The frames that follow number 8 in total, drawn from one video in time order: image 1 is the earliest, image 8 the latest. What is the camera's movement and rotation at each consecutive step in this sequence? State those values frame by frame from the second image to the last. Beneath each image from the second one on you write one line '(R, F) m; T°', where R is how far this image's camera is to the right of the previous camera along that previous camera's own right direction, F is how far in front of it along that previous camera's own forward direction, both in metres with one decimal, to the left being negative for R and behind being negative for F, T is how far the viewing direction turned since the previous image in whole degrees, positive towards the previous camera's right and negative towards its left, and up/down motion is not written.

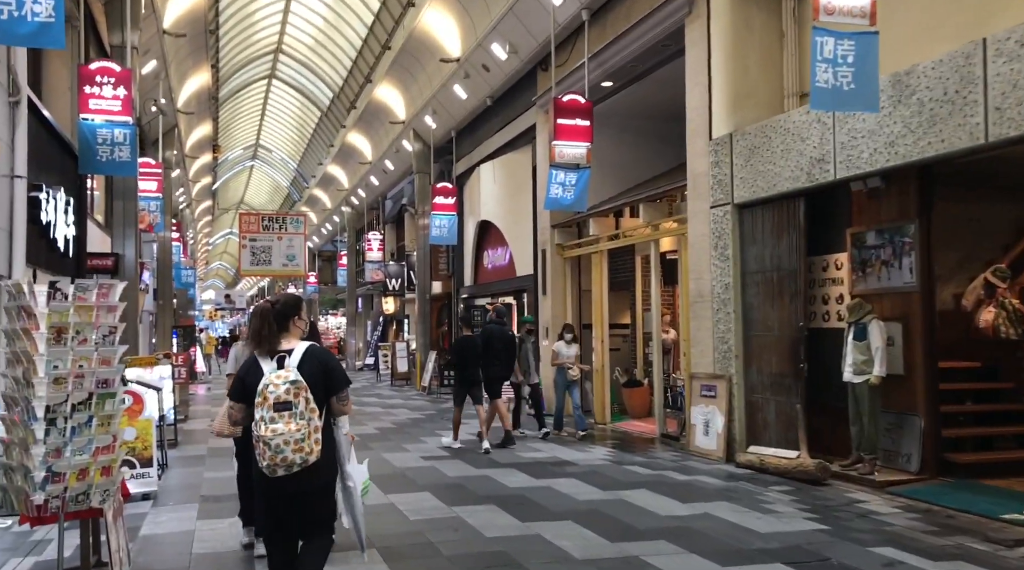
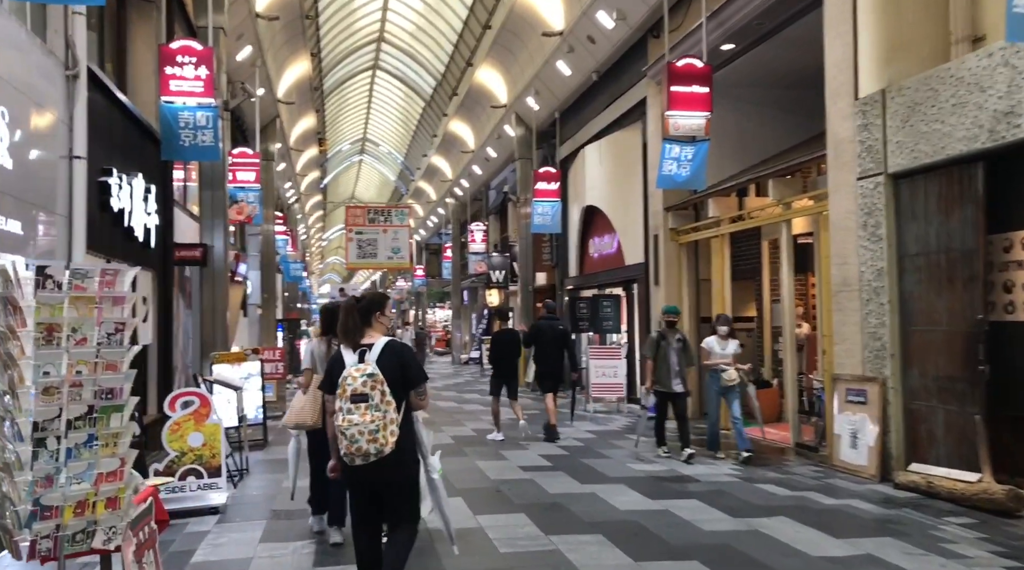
(0.0, +1.3) m; -7°
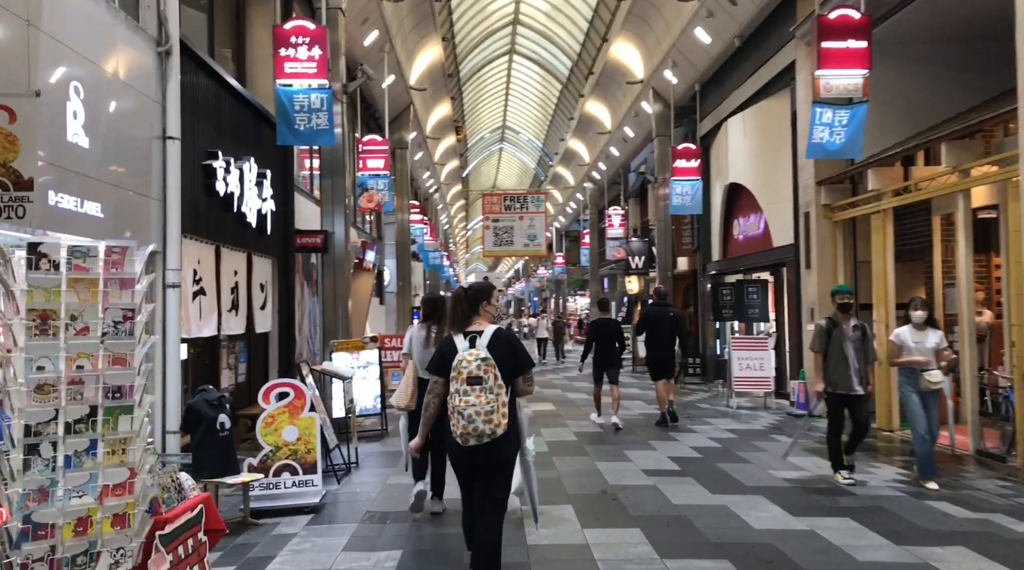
(+0.2, +1.0) m; -9°
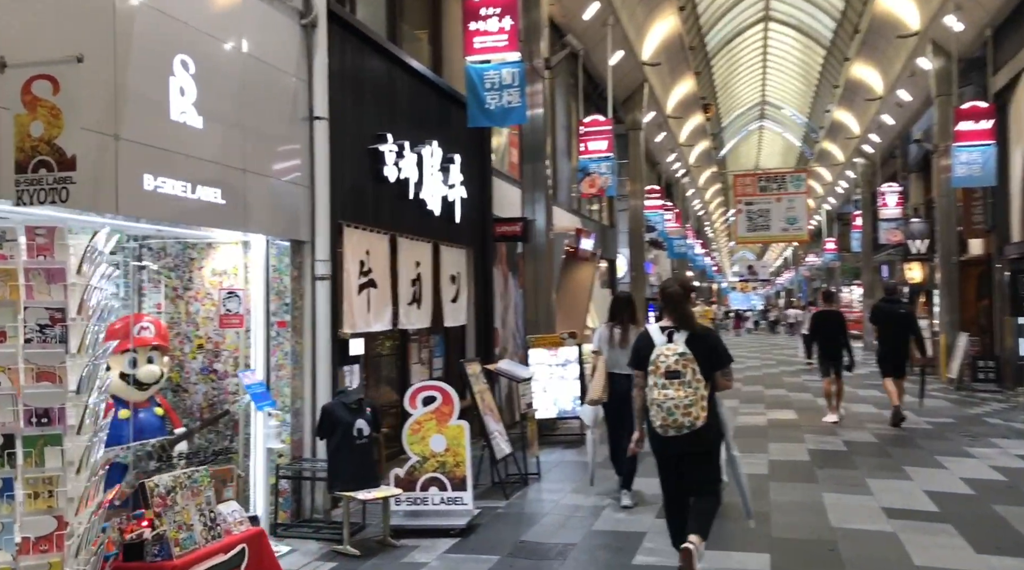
(+0.6, +1.4) m; -17°
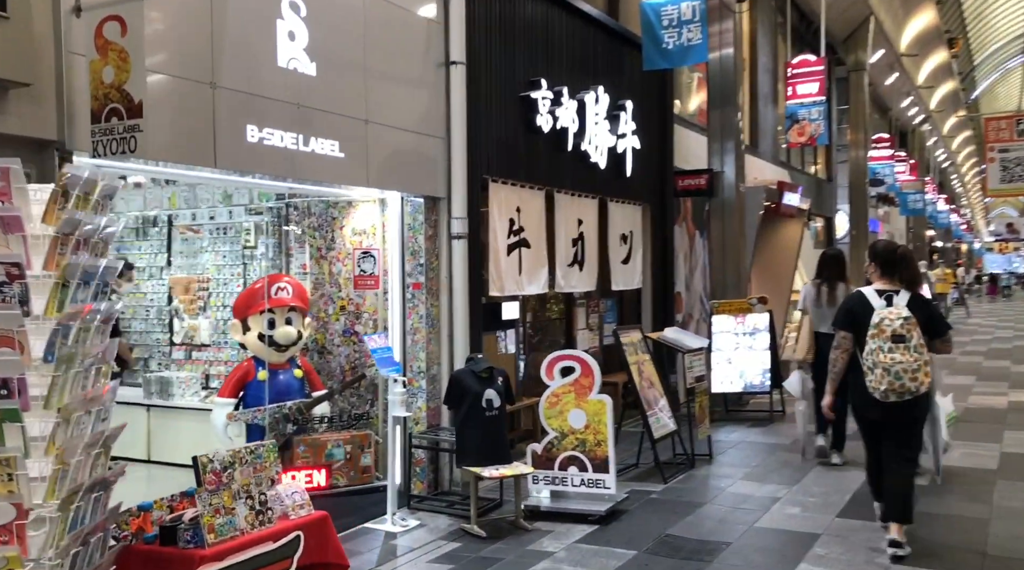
(+0.5, +0.8) m; -14°
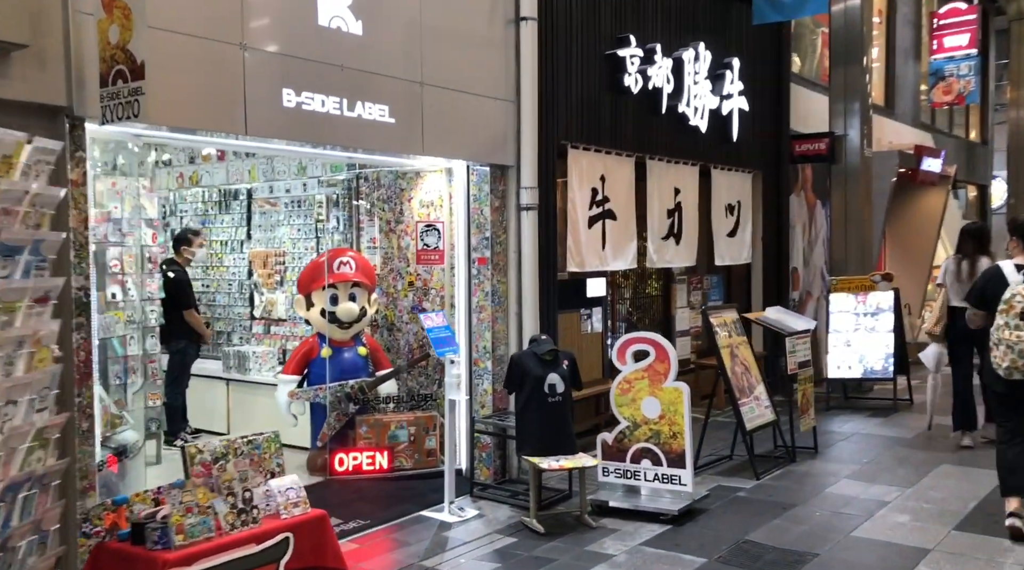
(+0.4, +0.5) m; -9°
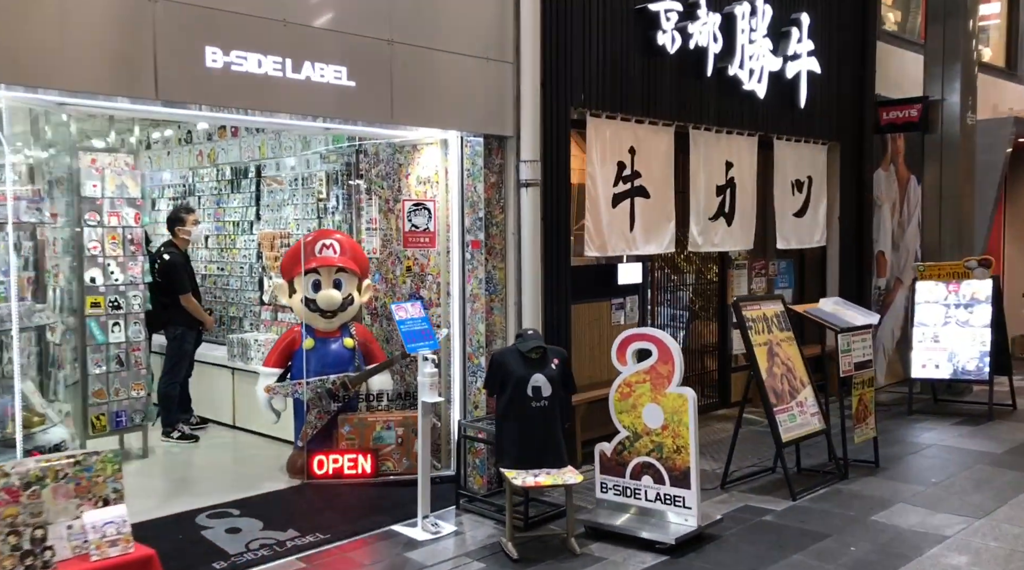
(+0.7, +0.8) m; -7°
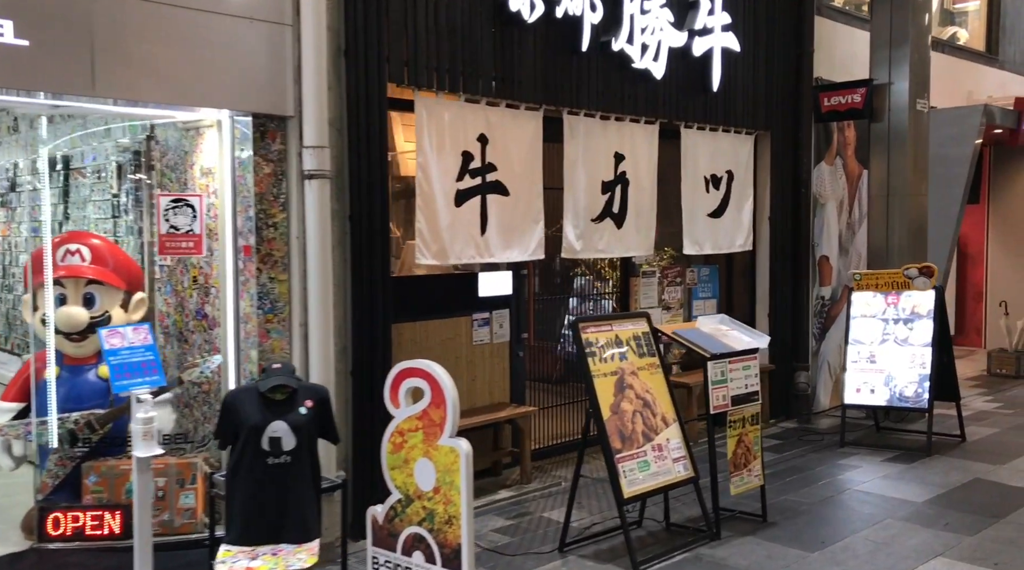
(+1.1, +1.1) m; -1°
